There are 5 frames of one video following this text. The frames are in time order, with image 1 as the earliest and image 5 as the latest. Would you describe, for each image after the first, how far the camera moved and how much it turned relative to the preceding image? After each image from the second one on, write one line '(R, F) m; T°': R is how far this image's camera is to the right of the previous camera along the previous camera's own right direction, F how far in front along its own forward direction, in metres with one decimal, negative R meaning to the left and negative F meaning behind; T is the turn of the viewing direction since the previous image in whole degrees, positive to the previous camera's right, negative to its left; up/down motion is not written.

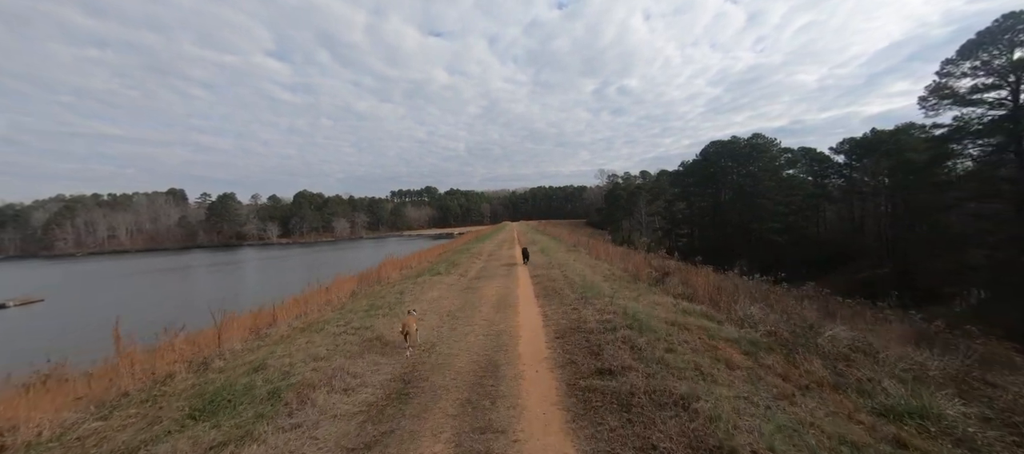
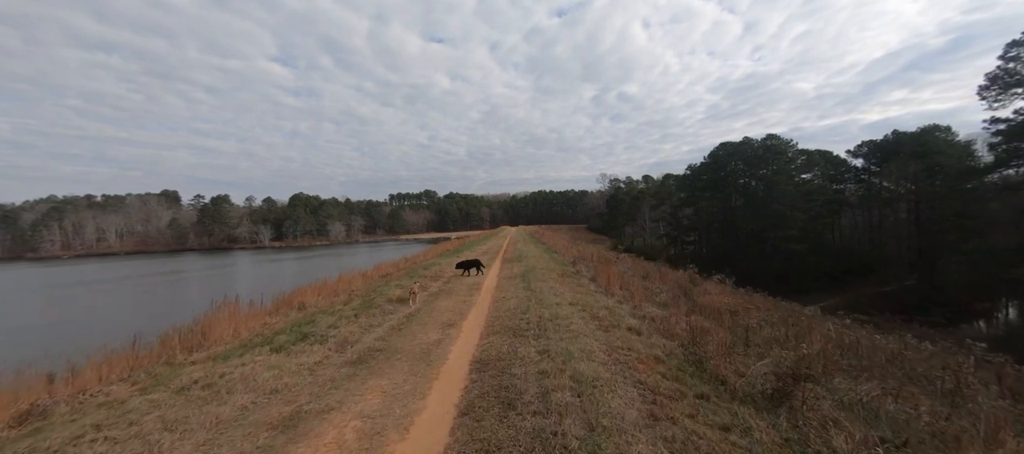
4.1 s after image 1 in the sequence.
(+0.7, +4.2) m; 0°
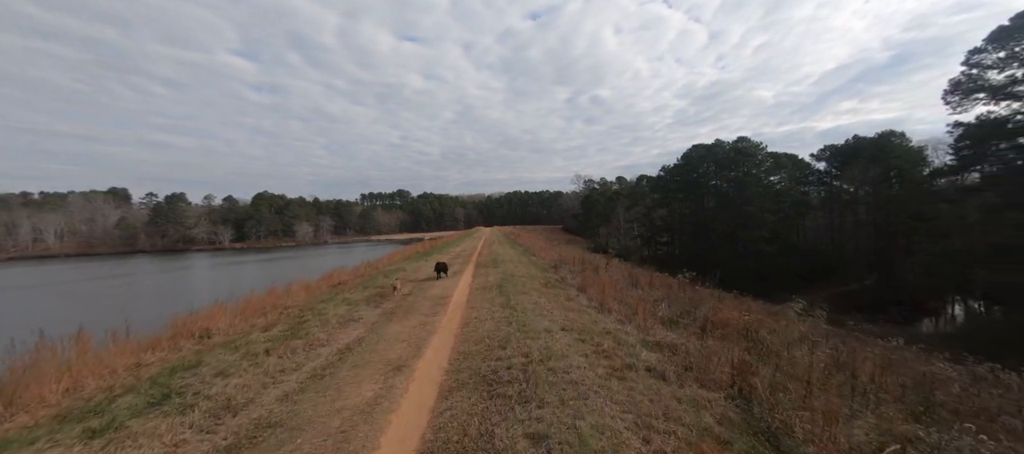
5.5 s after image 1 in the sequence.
(0.0, +1.4) m; +4°
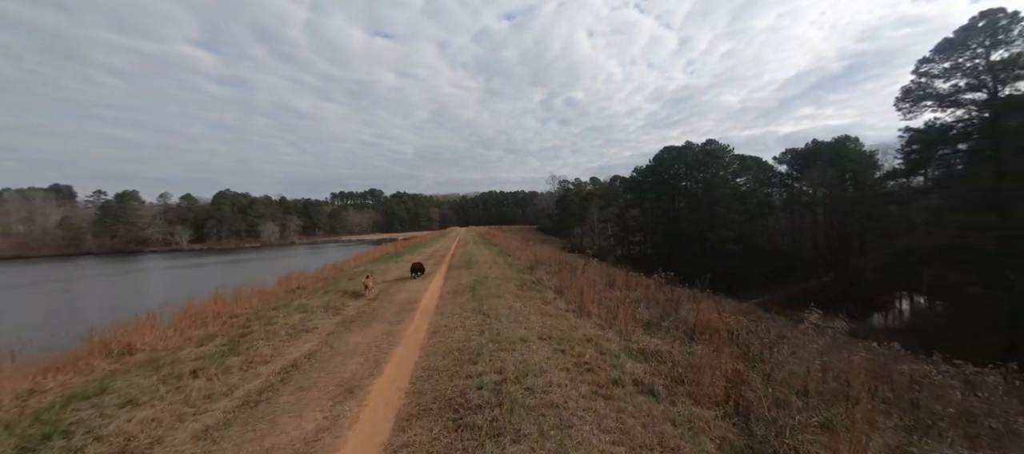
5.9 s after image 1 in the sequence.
(0.0, +0.4) m; +4°
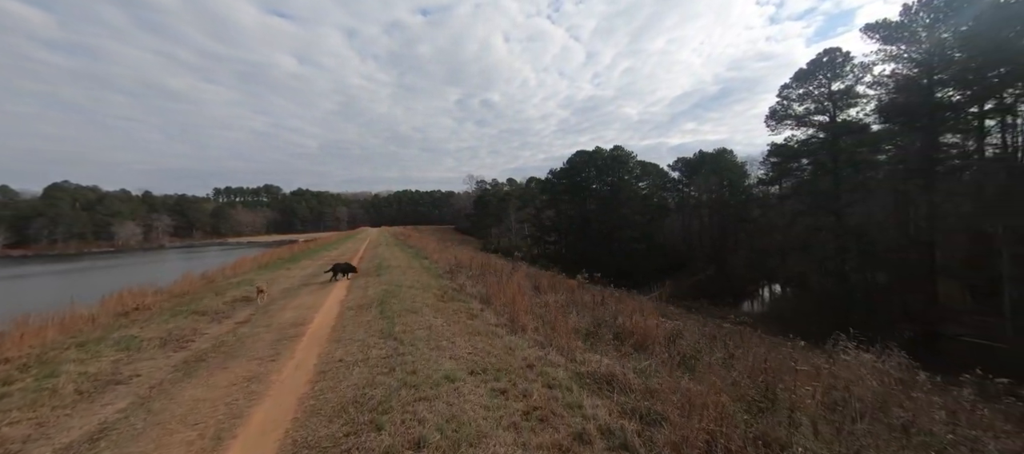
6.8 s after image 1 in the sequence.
(0.0, +1.0) m; +12°
